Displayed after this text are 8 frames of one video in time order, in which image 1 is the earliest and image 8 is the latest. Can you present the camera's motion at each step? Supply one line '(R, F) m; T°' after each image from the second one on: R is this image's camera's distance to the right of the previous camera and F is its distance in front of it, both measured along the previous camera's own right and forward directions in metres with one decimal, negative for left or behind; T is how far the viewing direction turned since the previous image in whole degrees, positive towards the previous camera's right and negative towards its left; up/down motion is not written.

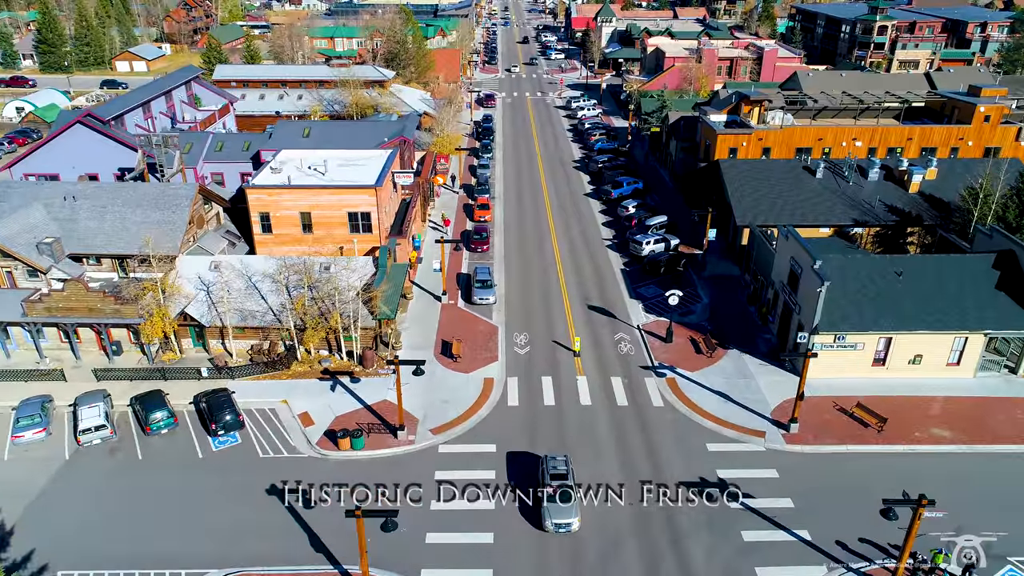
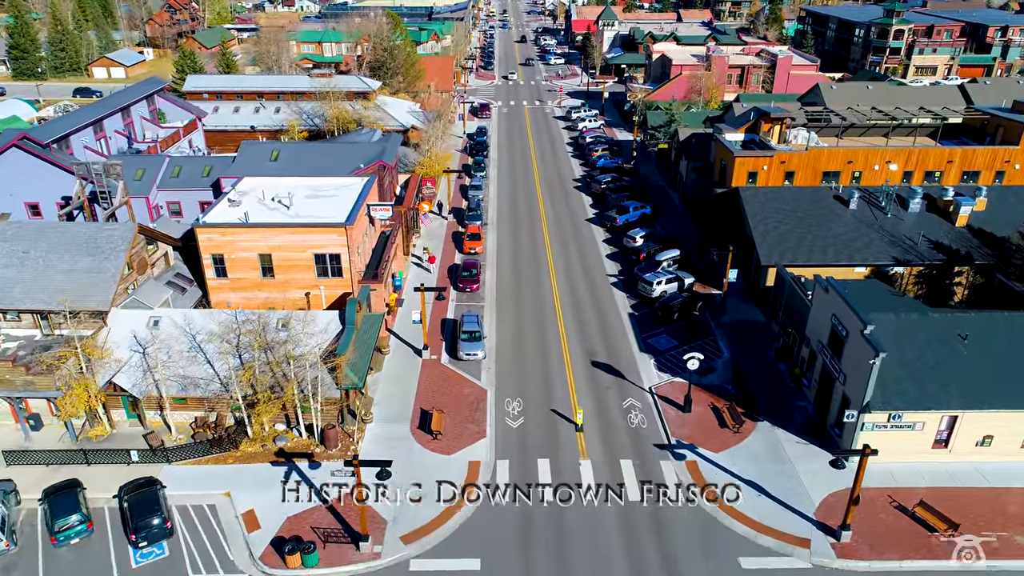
(+0.5, +6.0) m; 0°
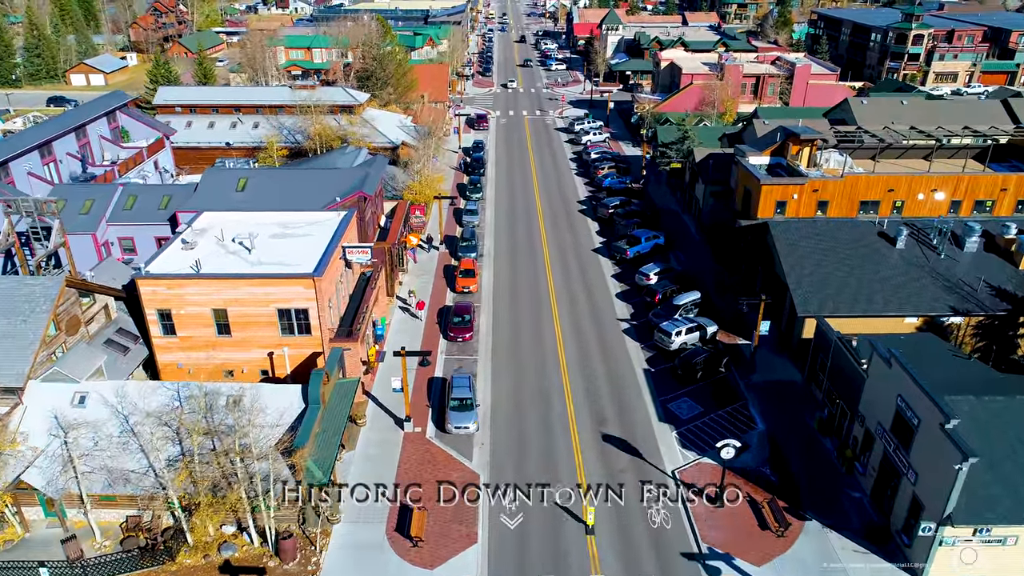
(+0.1, +5.7) m; 0°
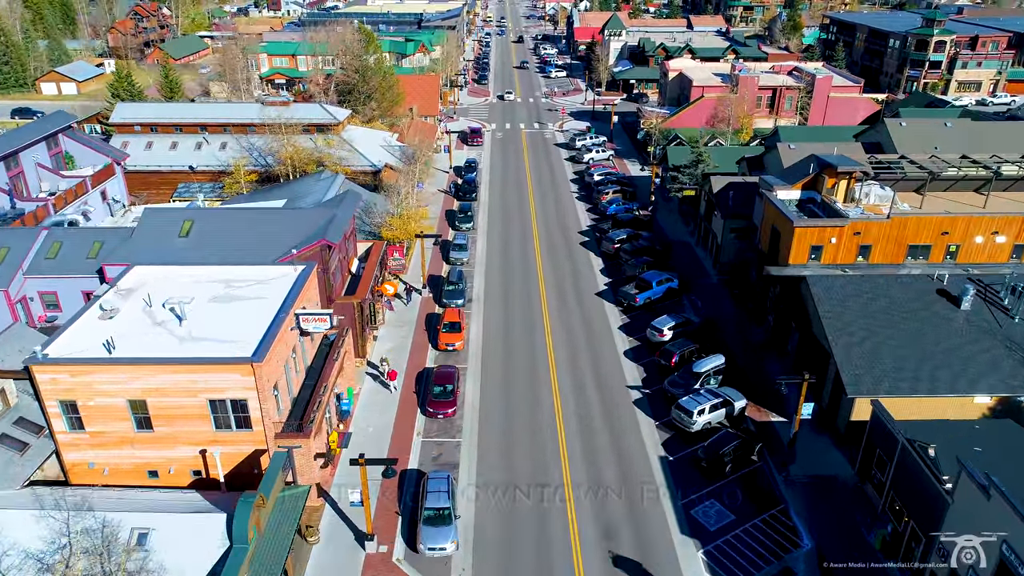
(+0.5, +6.4) m; 0°
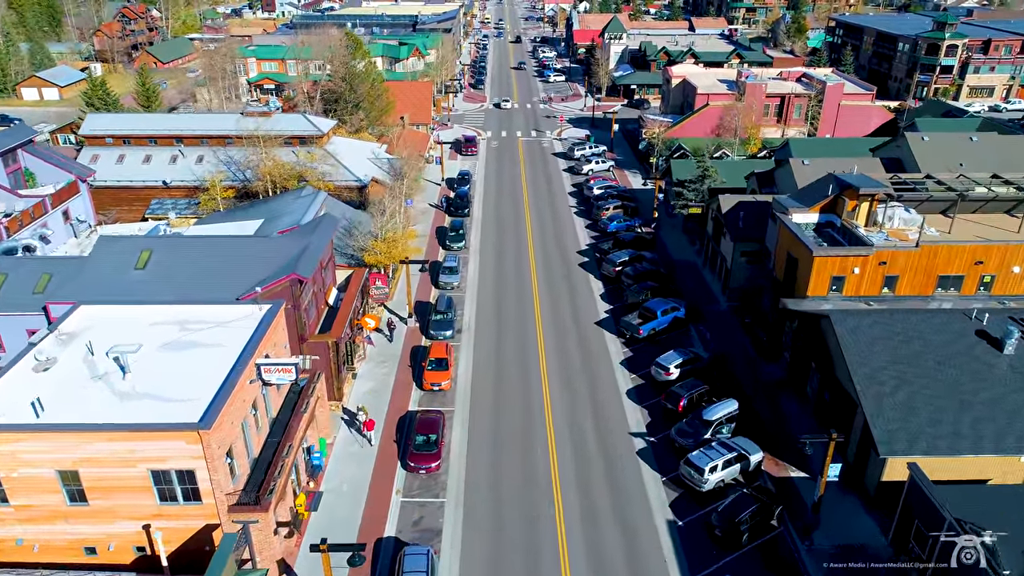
(+0.4, +3.5) m; 0°
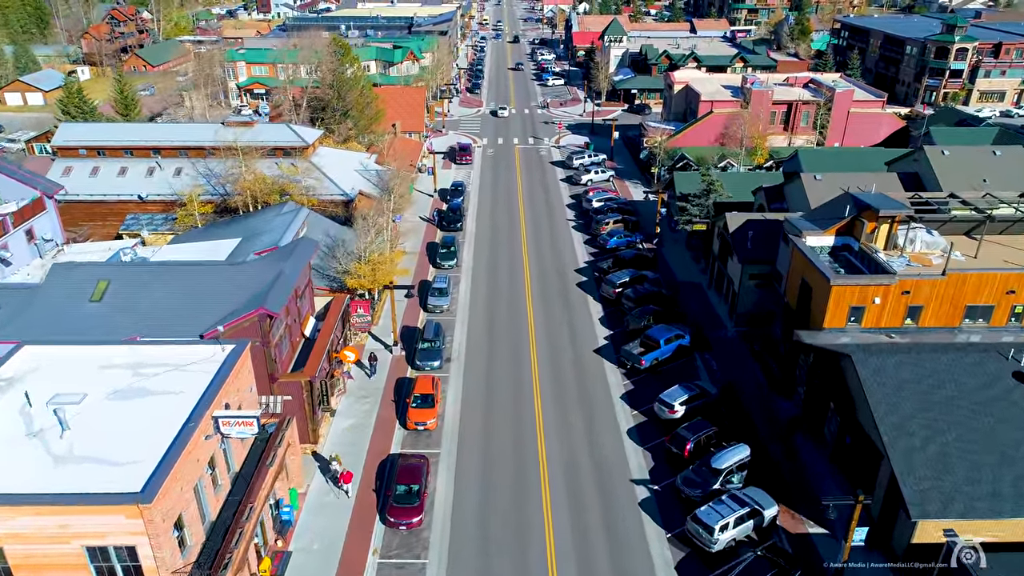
(+0.4, +2.8) m; 0°
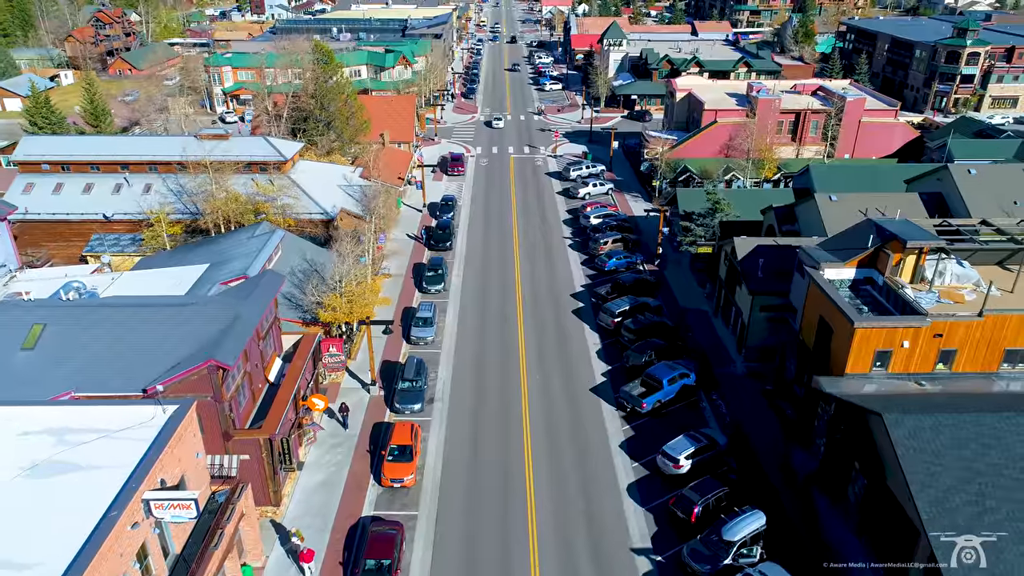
(+0.6, +3.4) m; 0°
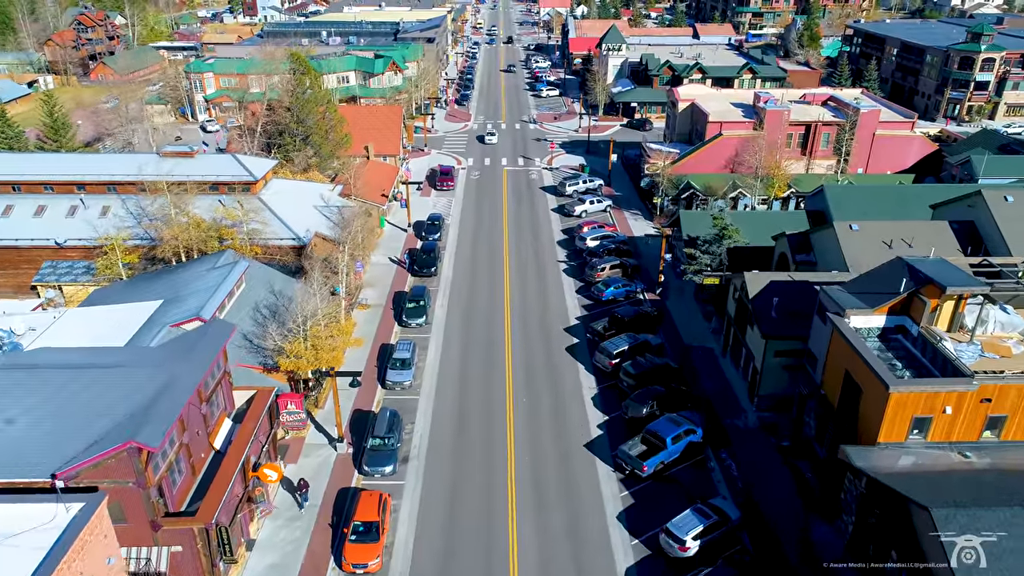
(+0.7, +4.0) m; 0°
